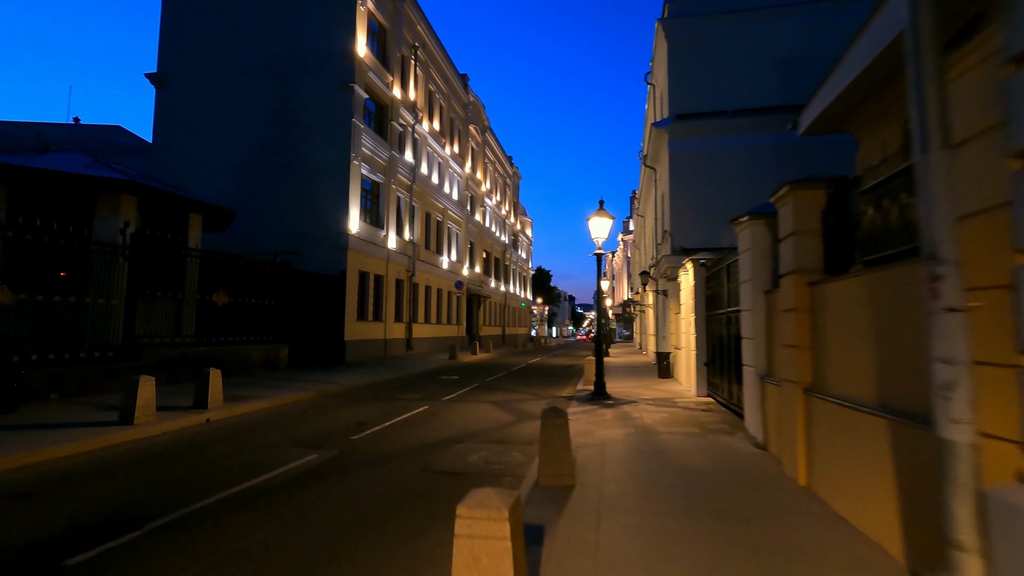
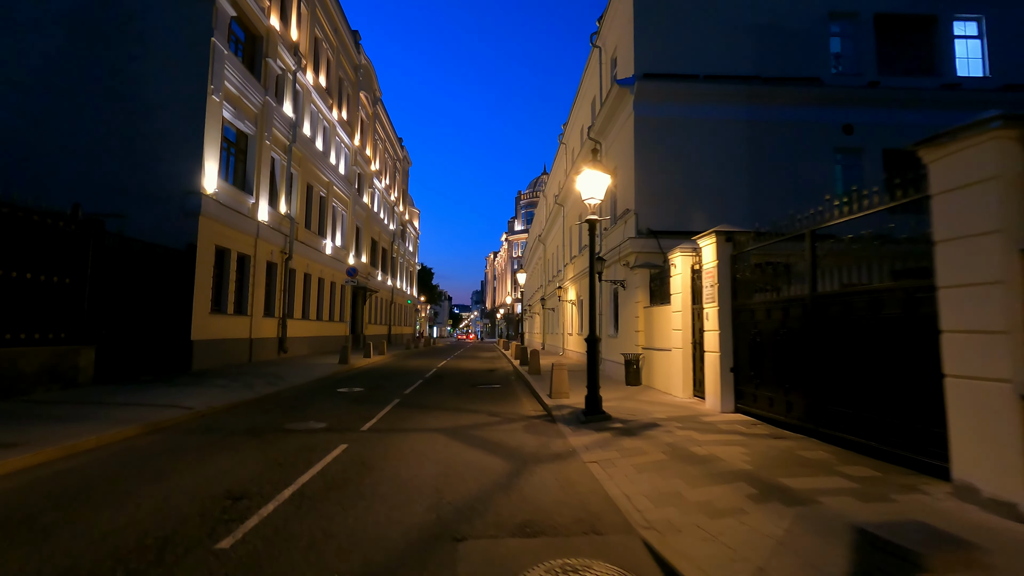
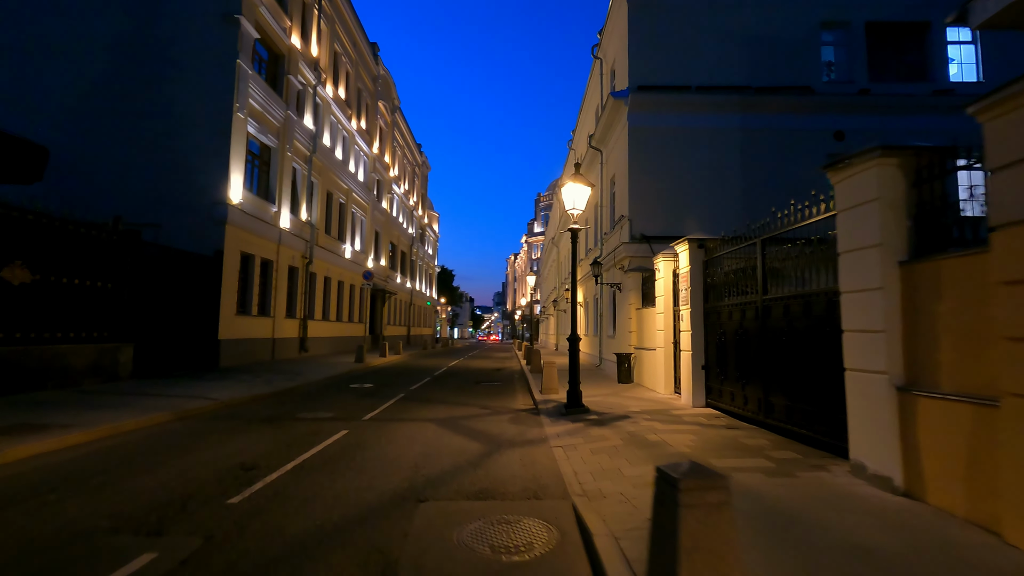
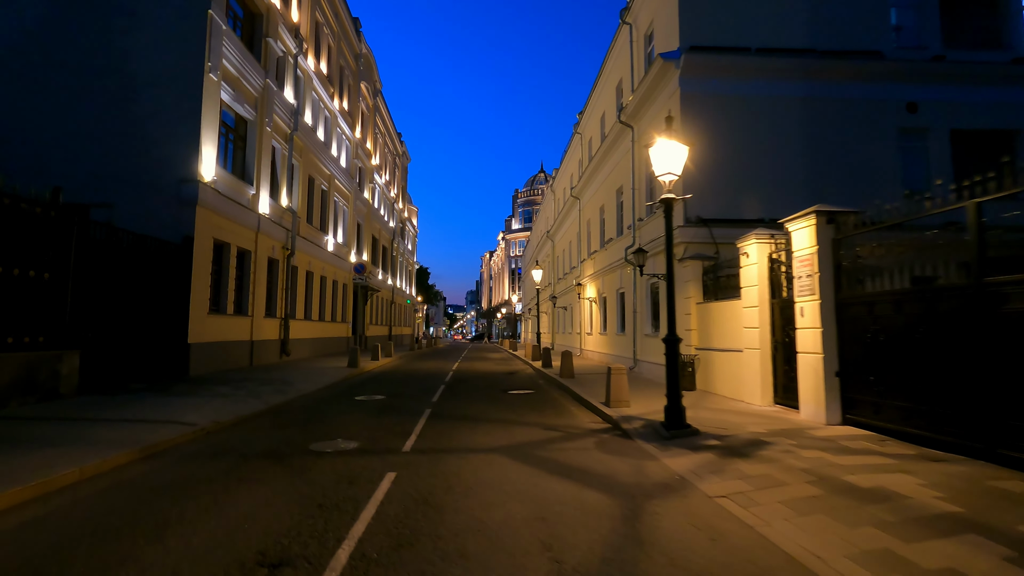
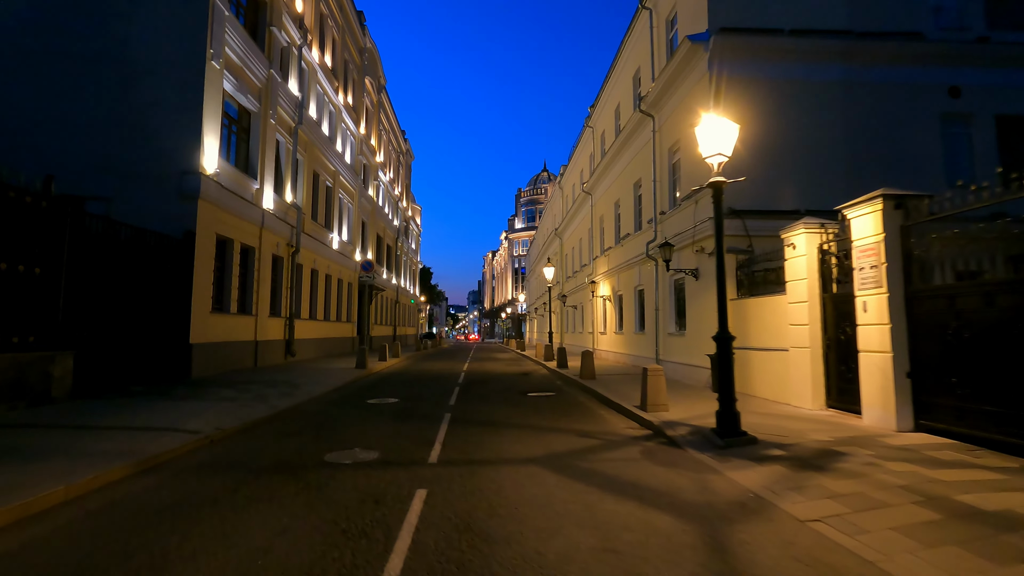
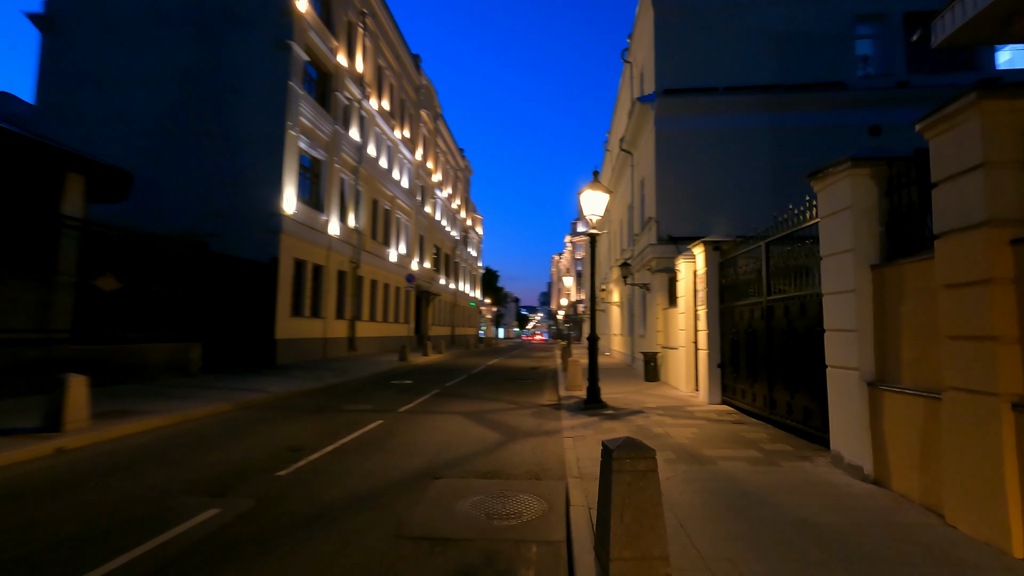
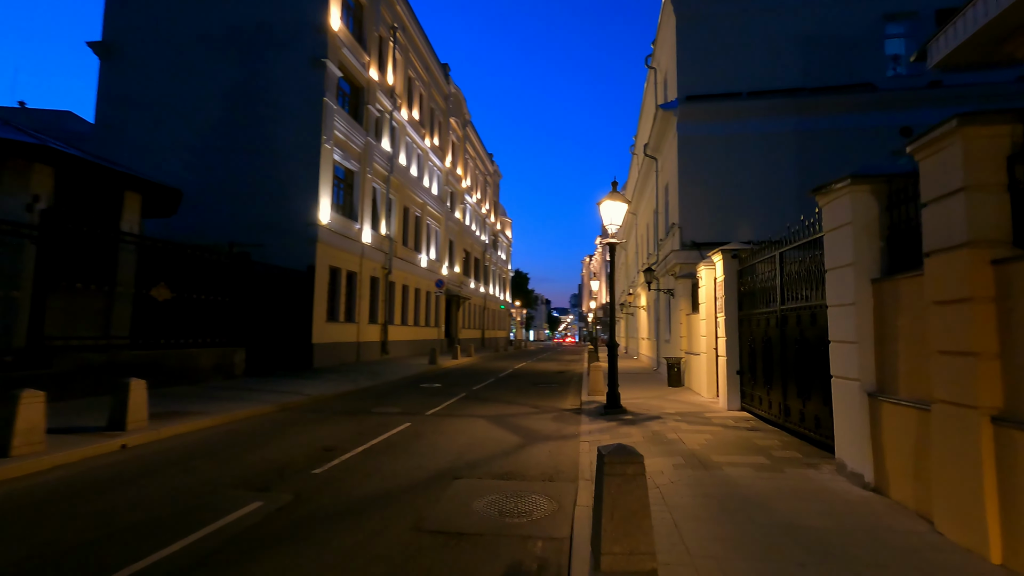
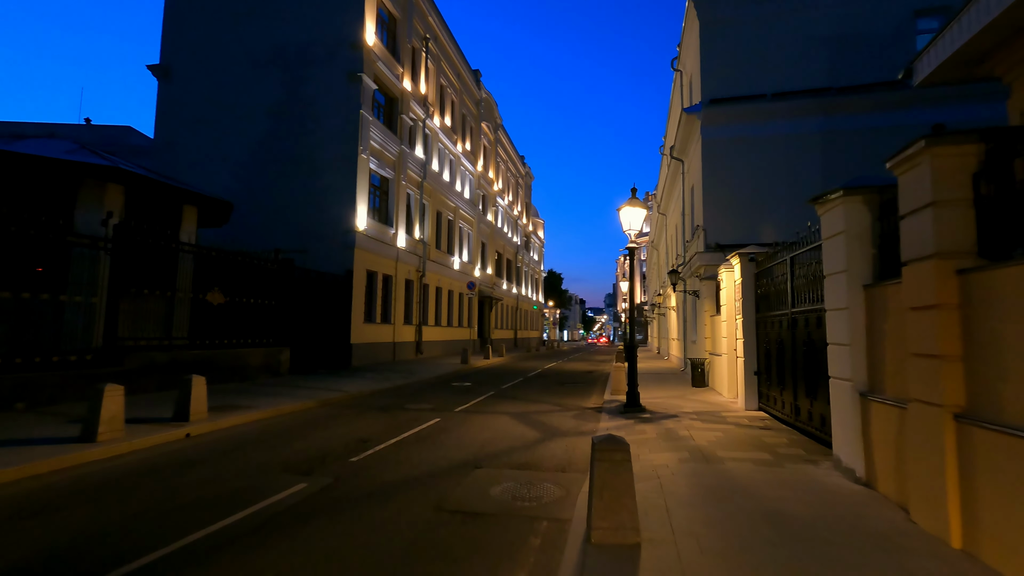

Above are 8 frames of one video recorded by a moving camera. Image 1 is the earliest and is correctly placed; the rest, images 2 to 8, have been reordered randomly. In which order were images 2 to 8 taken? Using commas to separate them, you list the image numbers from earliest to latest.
8, 7, 6, 3, 2, 4, 5
